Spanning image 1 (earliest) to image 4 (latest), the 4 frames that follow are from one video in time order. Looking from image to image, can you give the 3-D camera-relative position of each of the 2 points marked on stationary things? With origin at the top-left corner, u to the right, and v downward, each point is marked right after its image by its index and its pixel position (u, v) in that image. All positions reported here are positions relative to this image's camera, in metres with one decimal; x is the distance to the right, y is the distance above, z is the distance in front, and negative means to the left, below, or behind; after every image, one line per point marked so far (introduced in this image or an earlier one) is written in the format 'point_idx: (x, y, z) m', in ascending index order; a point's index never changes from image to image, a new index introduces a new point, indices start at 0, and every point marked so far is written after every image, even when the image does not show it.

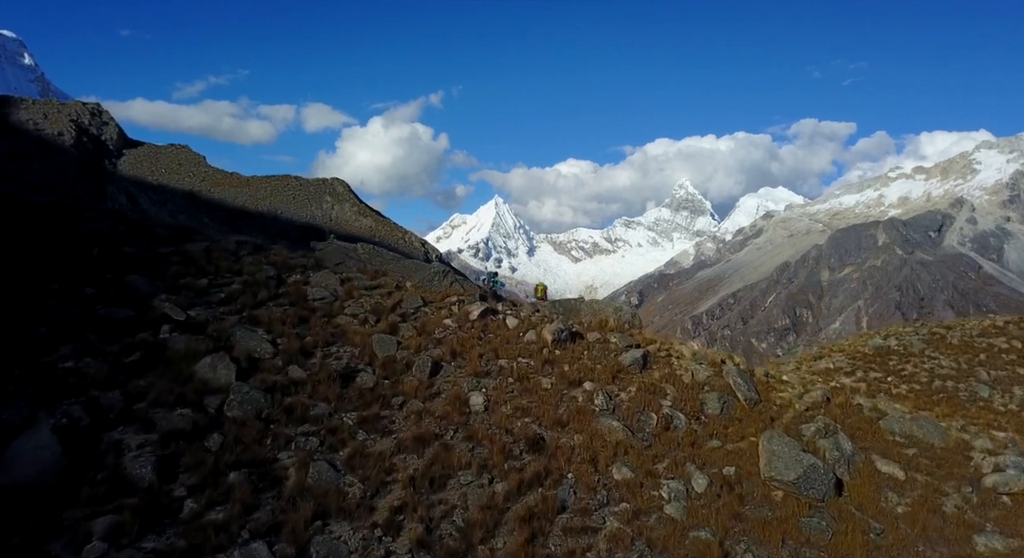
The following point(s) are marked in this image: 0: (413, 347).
0: (-2.2, -1.5, +17.6) m
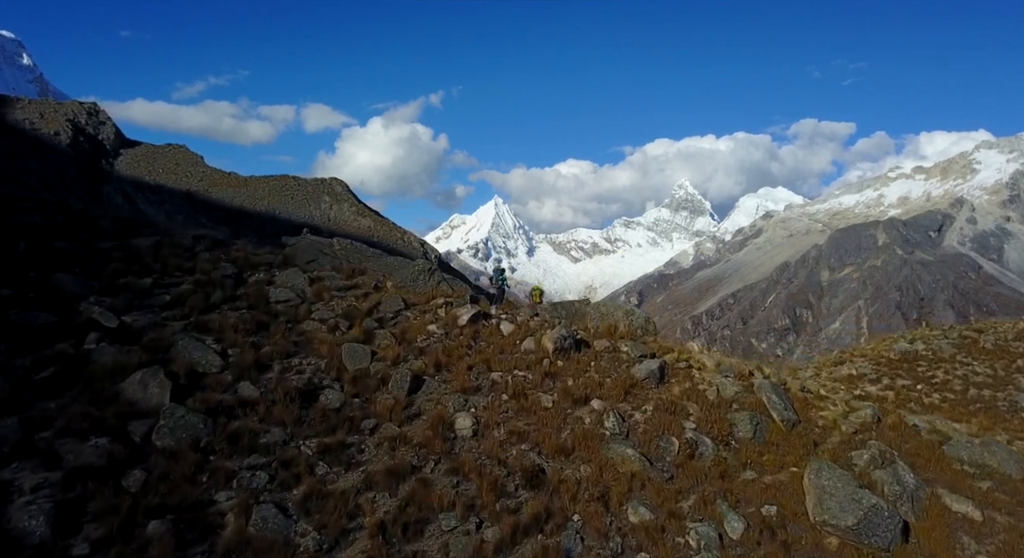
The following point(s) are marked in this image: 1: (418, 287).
0: (-2.3, -1.5, +14.9) m
1: (-2.2, -0.2, +18.6) m
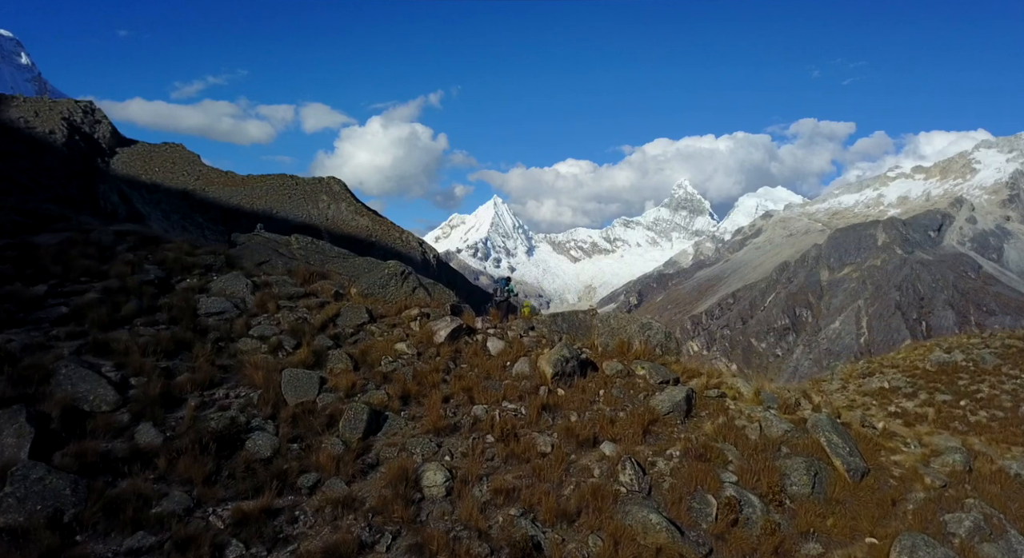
0: (-2.5, -1.6, +11.7) m
1: (-2.4, -0.3, +15.3) m
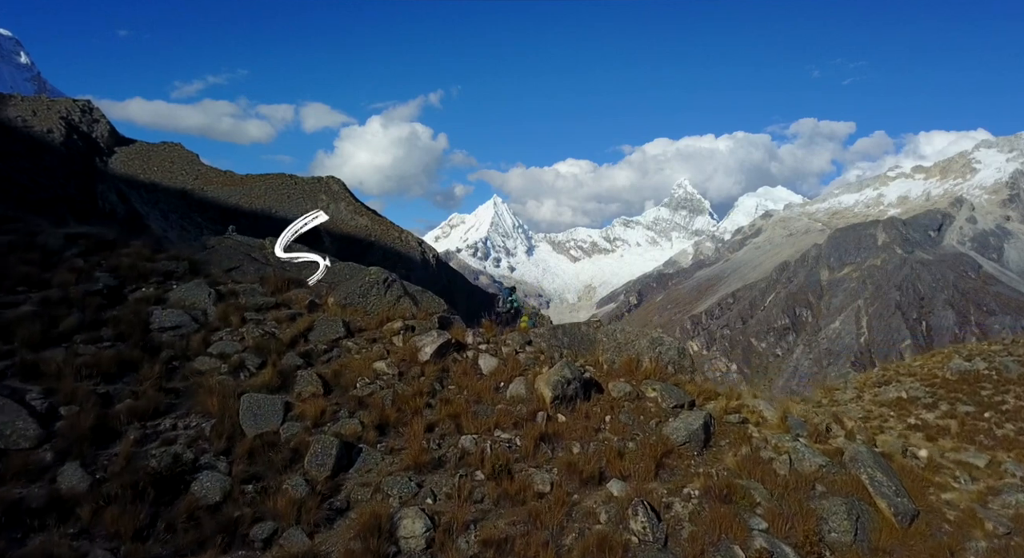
0: (-2.6, -1.8, +10.1) m
1: (-2.5, -0.5, +13.8) m
